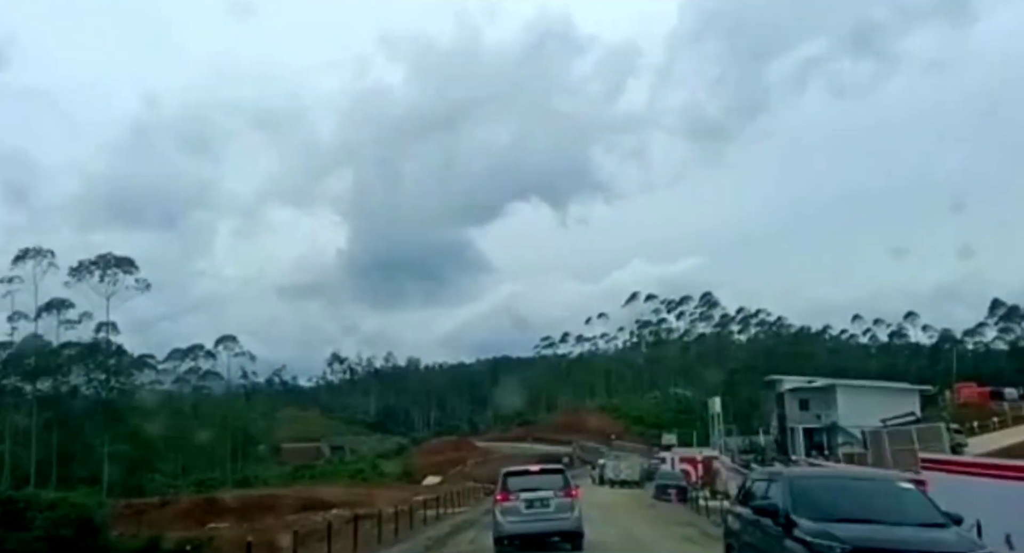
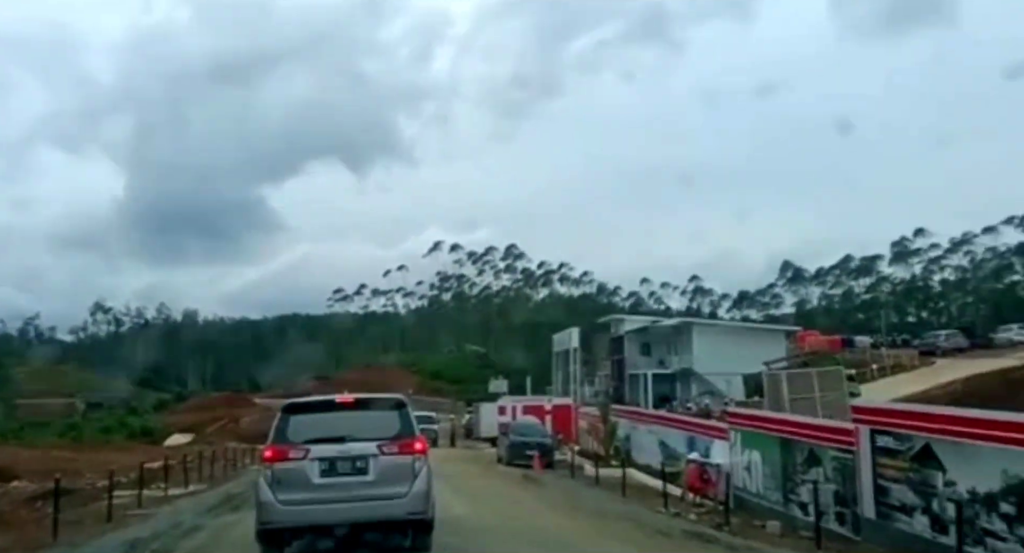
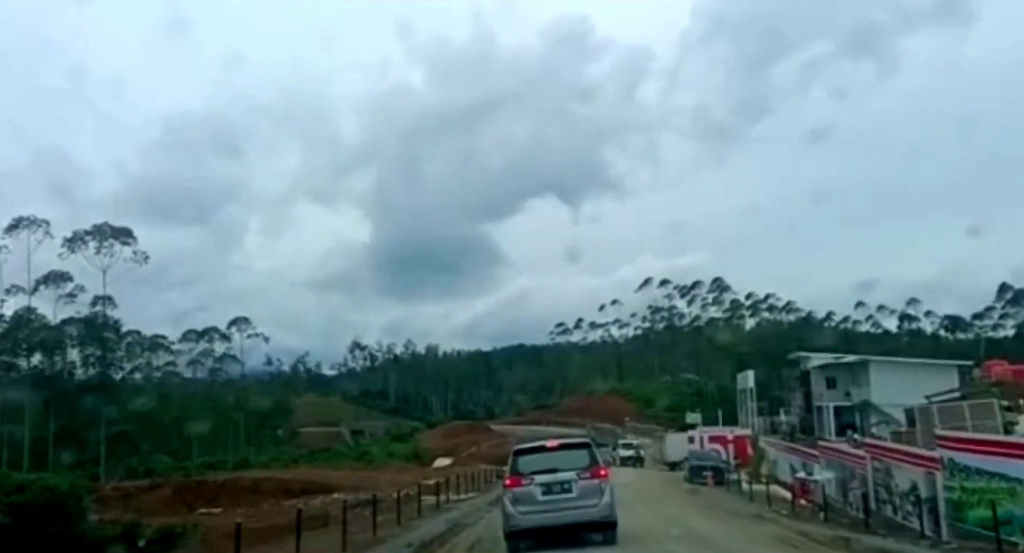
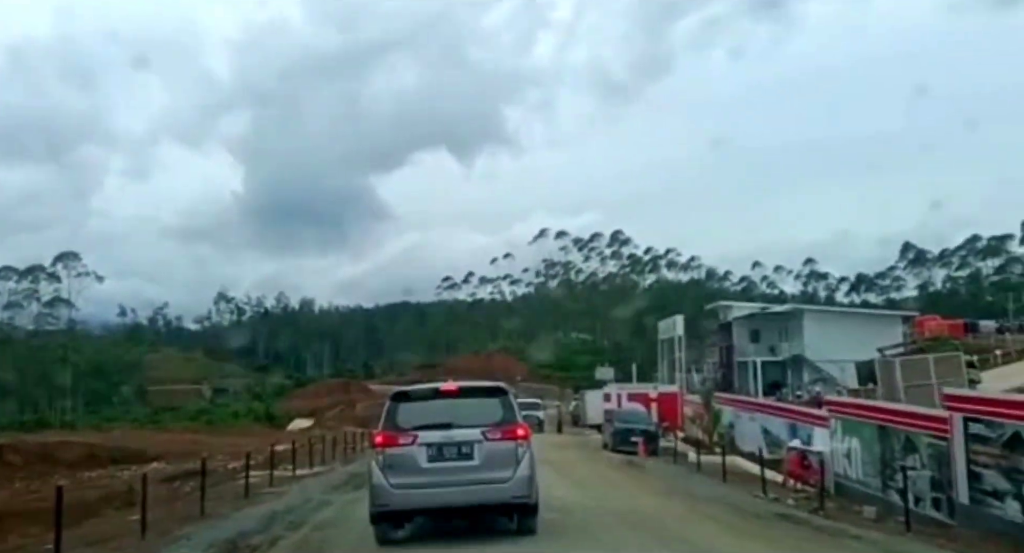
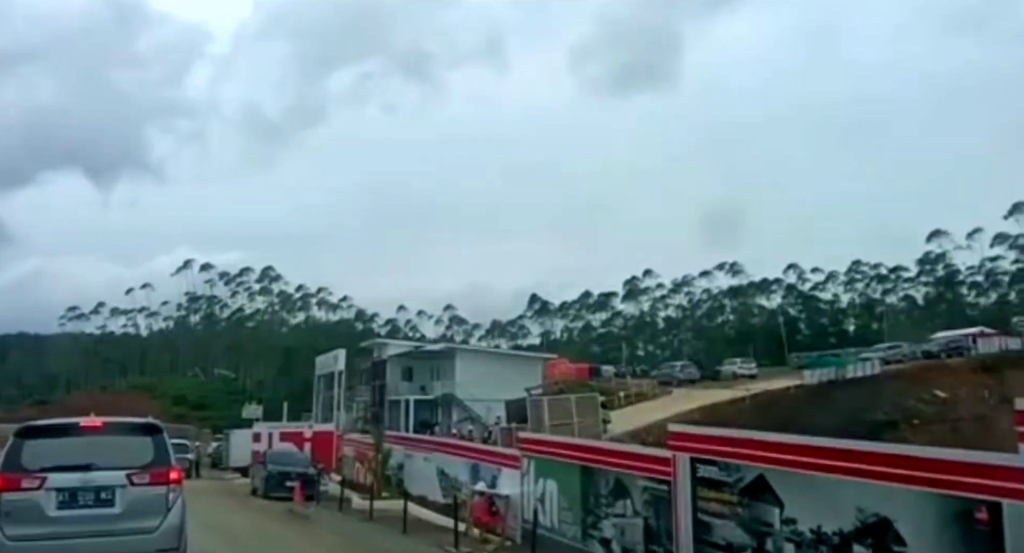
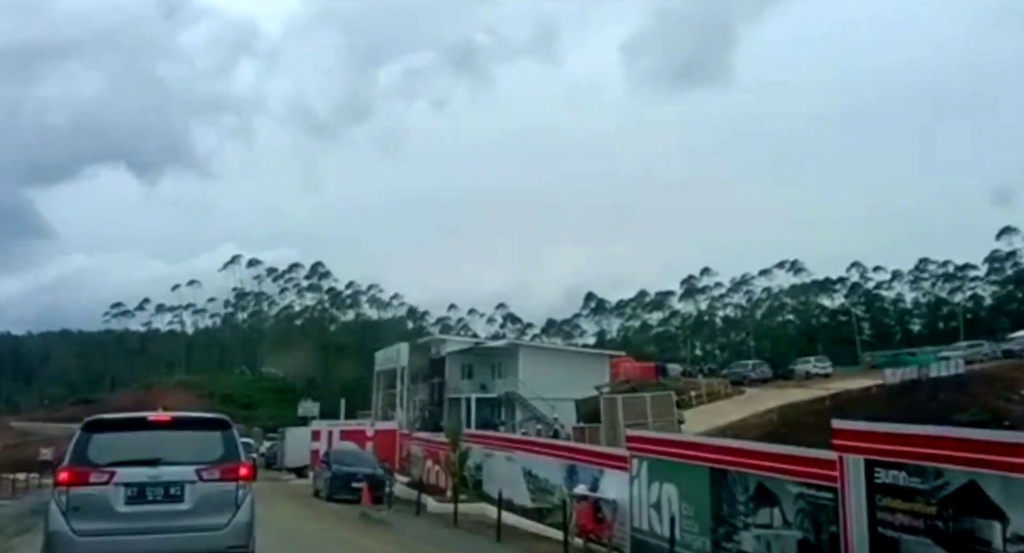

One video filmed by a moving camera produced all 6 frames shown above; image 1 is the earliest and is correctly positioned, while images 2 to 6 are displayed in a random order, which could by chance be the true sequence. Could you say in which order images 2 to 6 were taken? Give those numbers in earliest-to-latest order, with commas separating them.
3, 4, 2, 5, 6
